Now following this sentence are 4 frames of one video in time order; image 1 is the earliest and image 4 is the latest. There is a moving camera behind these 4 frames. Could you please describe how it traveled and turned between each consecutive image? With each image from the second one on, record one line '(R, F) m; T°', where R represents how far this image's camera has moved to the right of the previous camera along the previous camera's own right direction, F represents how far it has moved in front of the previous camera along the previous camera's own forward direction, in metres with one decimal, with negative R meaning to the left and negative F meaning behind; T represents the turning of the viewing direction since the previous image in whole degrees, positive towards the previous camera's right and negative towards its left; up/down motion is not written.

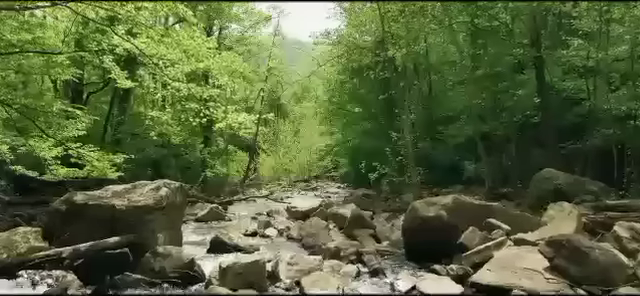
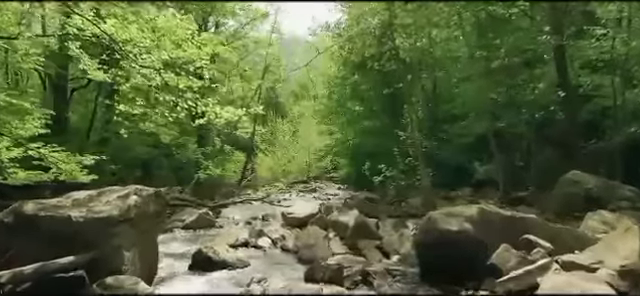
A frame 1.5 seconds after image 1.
(0.0, +0.6) m; 0°
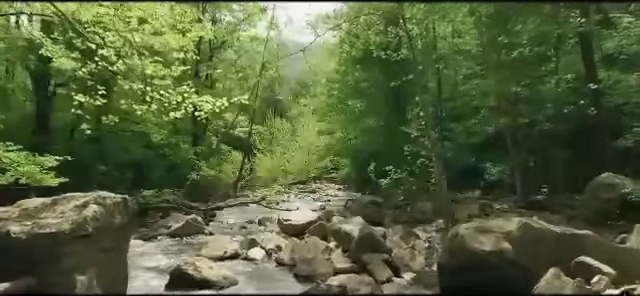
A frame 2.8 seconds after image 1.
(0.0, +0.6) m; 0°
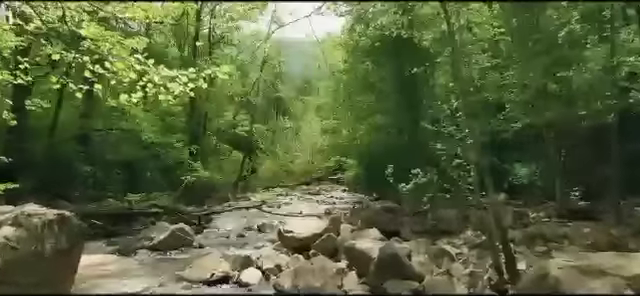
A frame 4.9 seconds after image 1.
(0.0, +0.8) m; 0°
